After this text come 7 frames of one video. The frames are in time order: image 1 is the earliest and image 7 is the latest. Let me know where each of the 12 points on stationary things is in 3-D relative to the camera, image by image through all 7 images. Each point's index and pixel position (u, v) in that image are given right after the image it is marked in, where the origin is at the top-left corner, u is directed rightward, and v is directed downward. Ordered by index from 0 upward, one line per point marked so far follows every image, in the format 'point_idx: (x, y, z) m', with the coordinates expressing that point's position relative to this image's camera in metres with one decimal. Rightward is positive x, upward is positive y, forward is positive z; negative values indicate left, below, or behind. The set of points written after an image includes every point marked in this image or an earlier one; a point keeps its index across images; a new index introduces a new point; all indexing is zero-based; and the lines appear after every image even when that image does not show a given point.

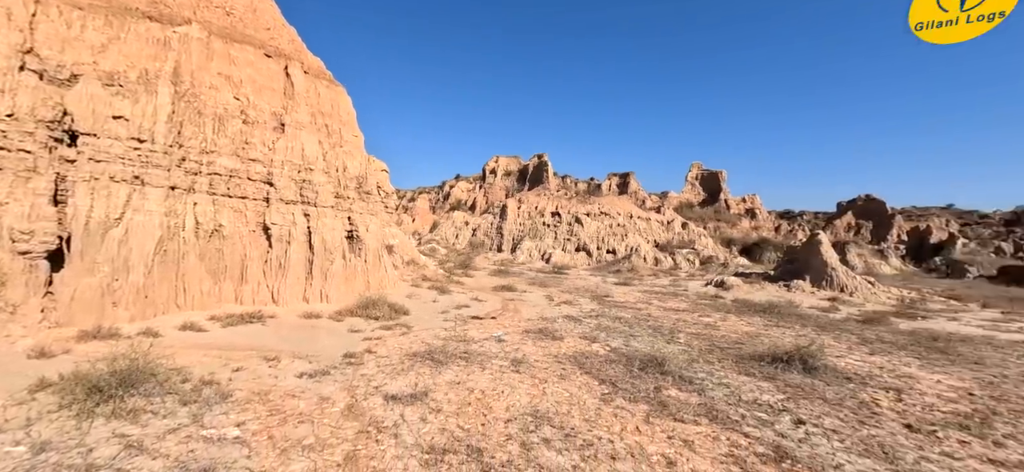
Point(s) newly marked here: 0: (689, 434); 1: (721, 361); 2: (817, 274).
0: (+2.3, -2.6, +5.4) m
1: (+4.3, -2.6, +8.4) m
2: (+14.4, -1.8, +19.4) m
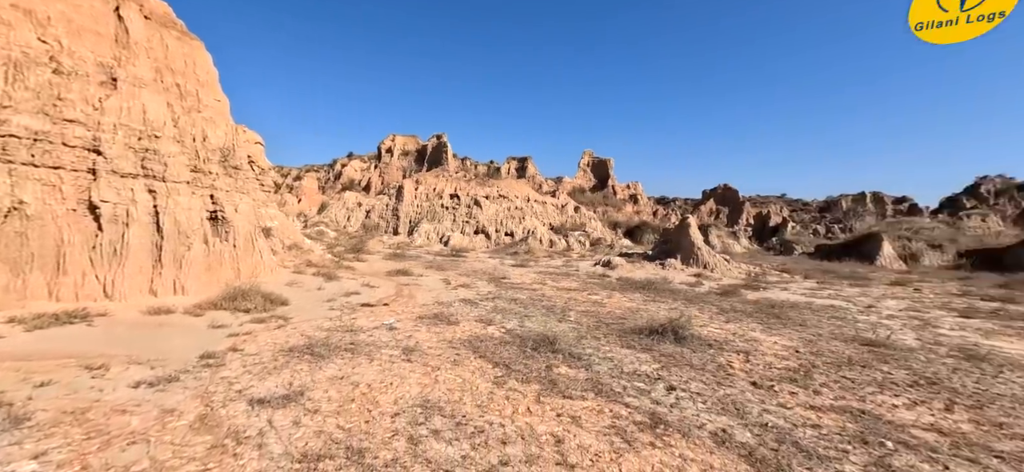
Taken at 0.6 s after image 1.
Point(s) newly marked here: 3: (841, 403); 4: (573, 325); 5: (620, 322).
0: (+0.9, -2.4, +5.5) m
1: (+2.1, -2.2, +8.9) m
2: (+9.3, -0.9, +22.0) m
3: (+4.6, -2.3, +5.7) m
4: (+1.5, -2.2, +9.9) m
5: (+2.7, -2.2, +10.2) m
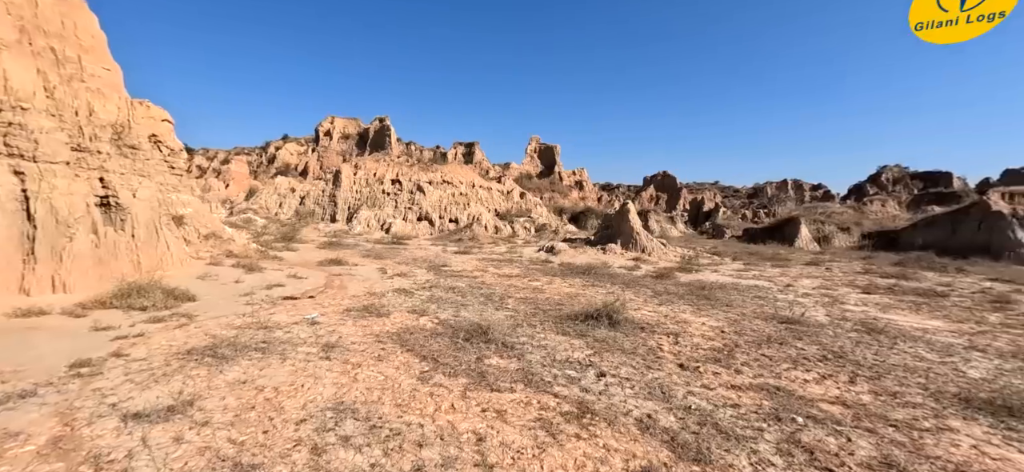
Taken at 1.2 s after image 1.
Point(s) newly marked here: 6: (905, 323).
0: (-0.1, -2.2, +5.3) m
1: (+0.7, -1.9, +8.8) m
2: (+6.3, -0.1, +22.6) m
3: (+3.5, -2.1, +5.9) m
4: (0.0, -1.8, +9.7) m
5: (+1.1, -1.8, +10.1) m
6: (+8.5, -1.9, +8.9) m
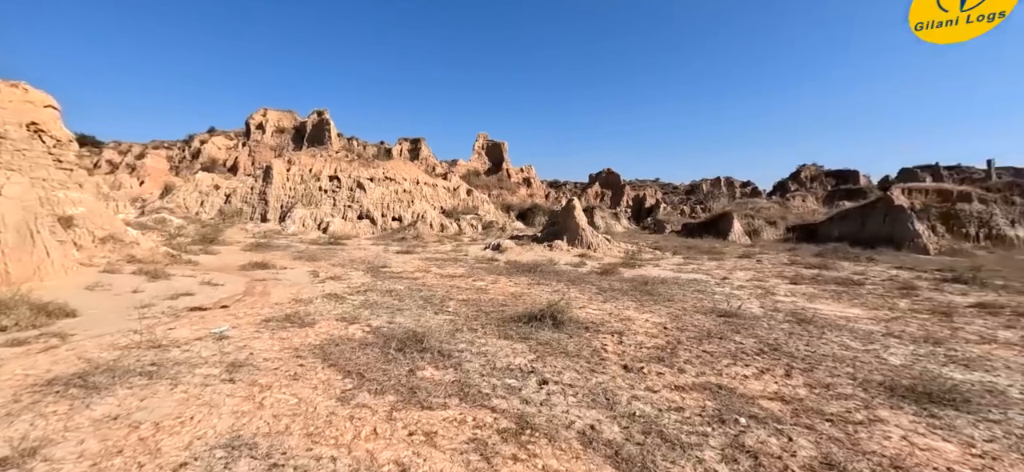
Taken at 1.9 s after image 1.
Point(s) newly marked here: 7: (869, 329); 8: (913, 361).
0: (-0.9, -2.2, +4.7) m
1: (-0.6, -1.9, +8.3) m
2: (+3.3, +0.1, +22.6) m
3: (+2.7, -2.0, +5.7) m
4: (-1.4, -1.8, +9.1) m
5: (-0.3, -1.7, +9.7) m
6: (+7.2, -1.7, +9.3) m
7: (+7.0, -1.8, +8.0) m
8: (+6.2, -1.9, +6.3) m
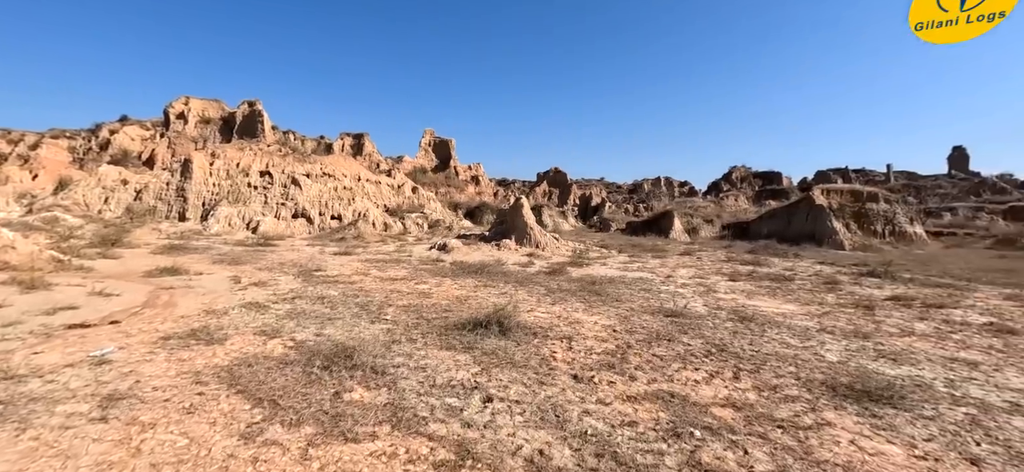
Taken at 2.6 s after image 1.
0: (-1.5, -2.2, +4.0) m
1: (-1.6, -1.9, +7.6) m
2: (+0.4, +0.1, +22.3) m
3: (+1.9, -2.0, +5.5) m
4: (-2.5, -1.8, +8.3) m
5: (-1.5, -1.8, +9.0) m
6: (+6.0, -1.7, +9.6) m
7: (+5.9, -1.8, +8.2) m
8: (+5.4, -1.9, +6.5) m
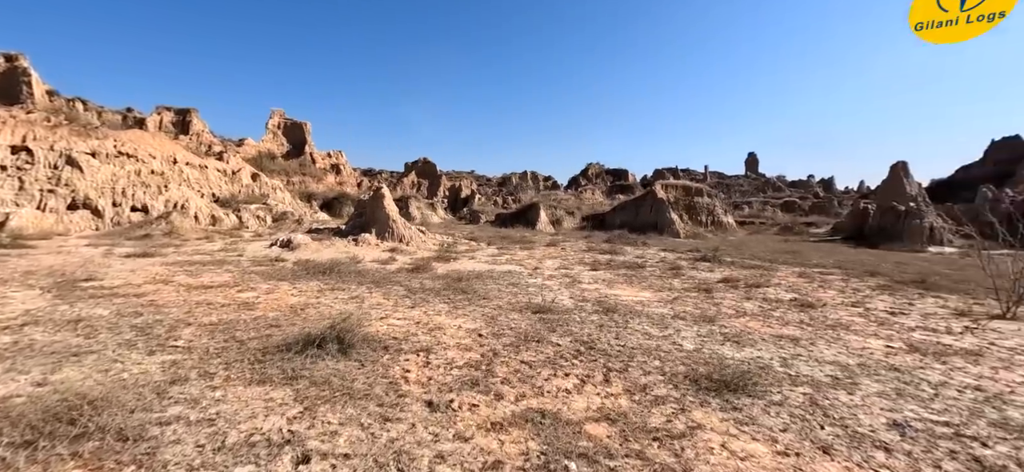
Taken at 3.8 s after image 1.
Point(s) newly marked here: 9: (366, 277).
0: (-2.7, -2.2, +2.2) m
1: (-3.9, -1.8, +5.6) m
2: (-6.4, +0.4, +20.2) m
3: (+0.1, -1.9, +4.6) m
4: (-5.0, -1.8, +6.0) m
5: (-4.2, -1.7, +7.0) m
6: (+2.8, -1.5, +9.8) m
7: (+3.1, -1.6, +8.5) m
8: (+3.1, -1.8, +6.7) m
9: (-4.3, -1.2, +12.1) m
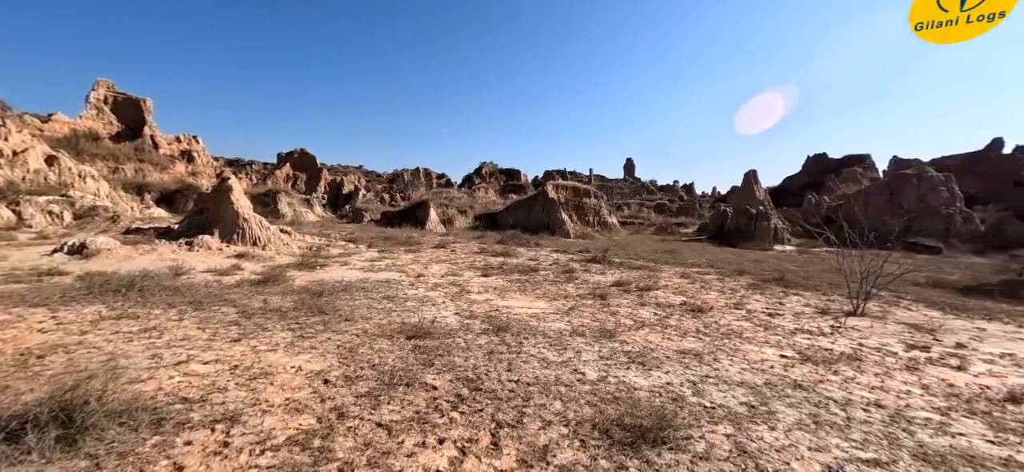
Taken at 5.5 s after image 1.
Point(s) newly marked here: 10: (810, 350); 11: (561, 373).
0: (-3.2, -2.3, -0.1) m
1: (-5.2, -1.9, +2.9) m
2: (-11.3, +0.4, +16.3) m
3: (-1.1, -2.0, +2.9) m
4: (-6.3, -1.9, +3.0) m
5: (-5.8, -1.8, +4.1) m
6: (+0.2, -1.6, +8.6) m
7: (+0.8, -1.7, +7.4) m
8: (+1.3, -1.8, +5.7) m
9: (-7.2, -1.3, +9.0) m
10: (+4.9, -1.9, +6.7) m
11: (+0.7, -1.8, +5.5) m
